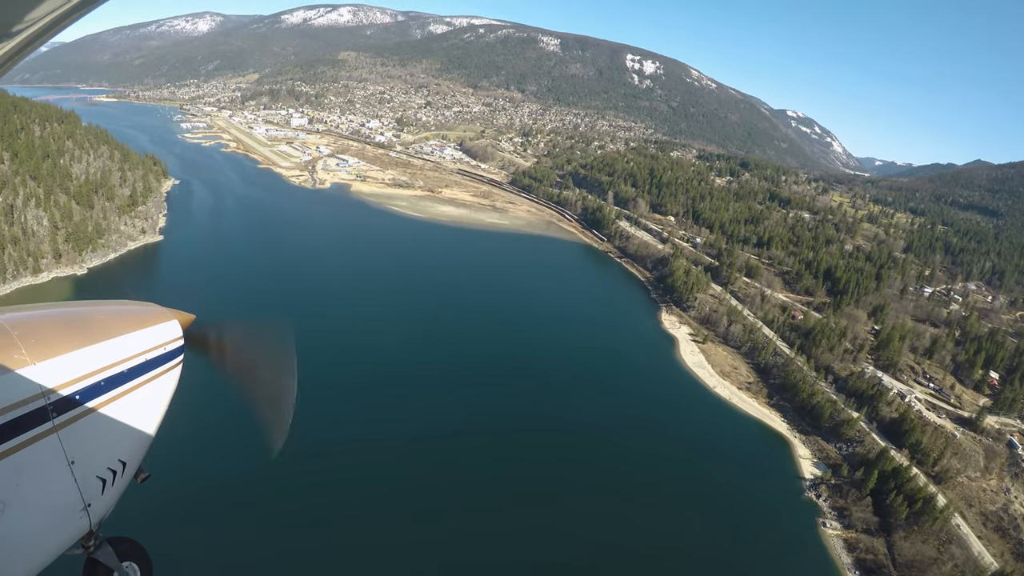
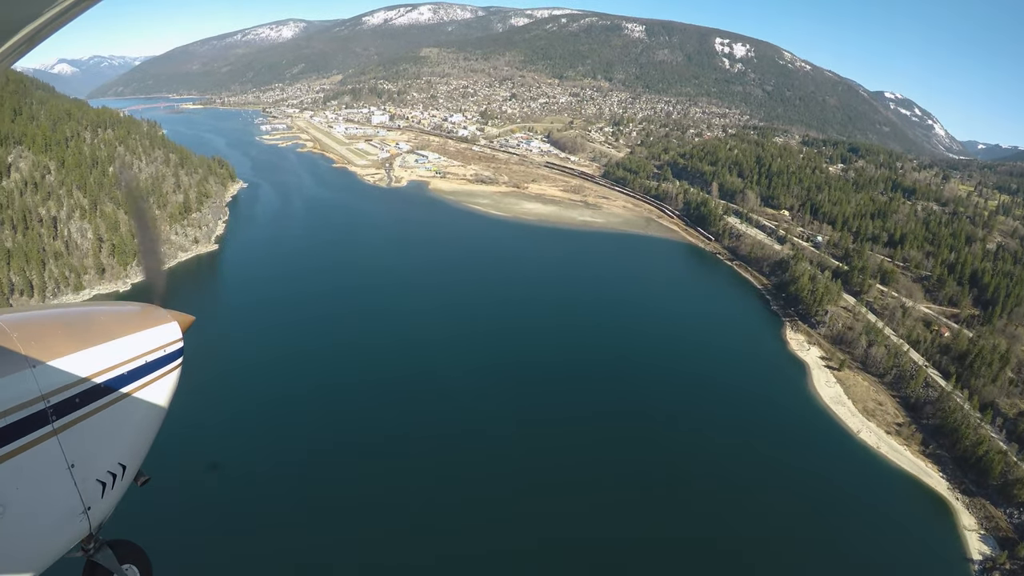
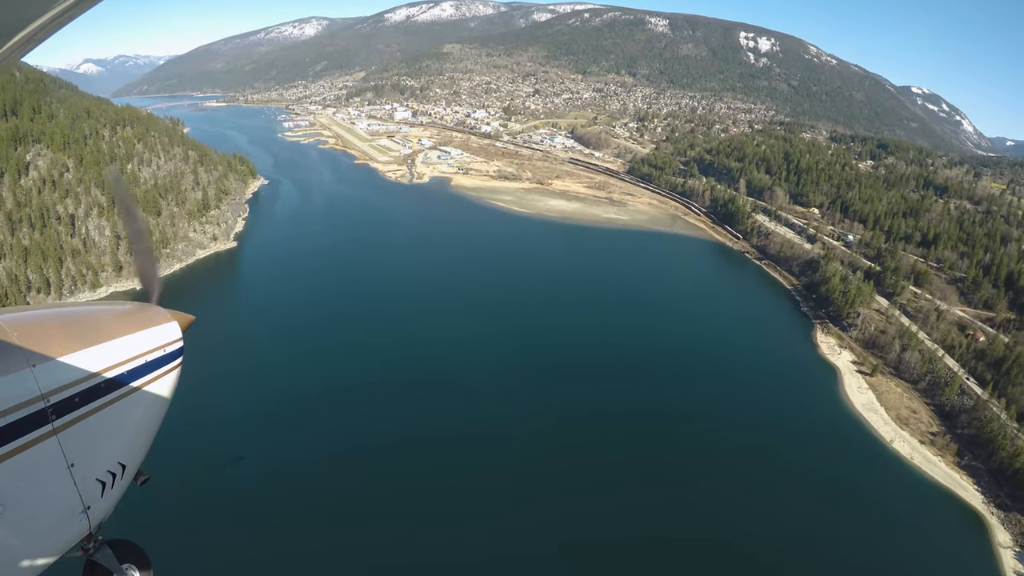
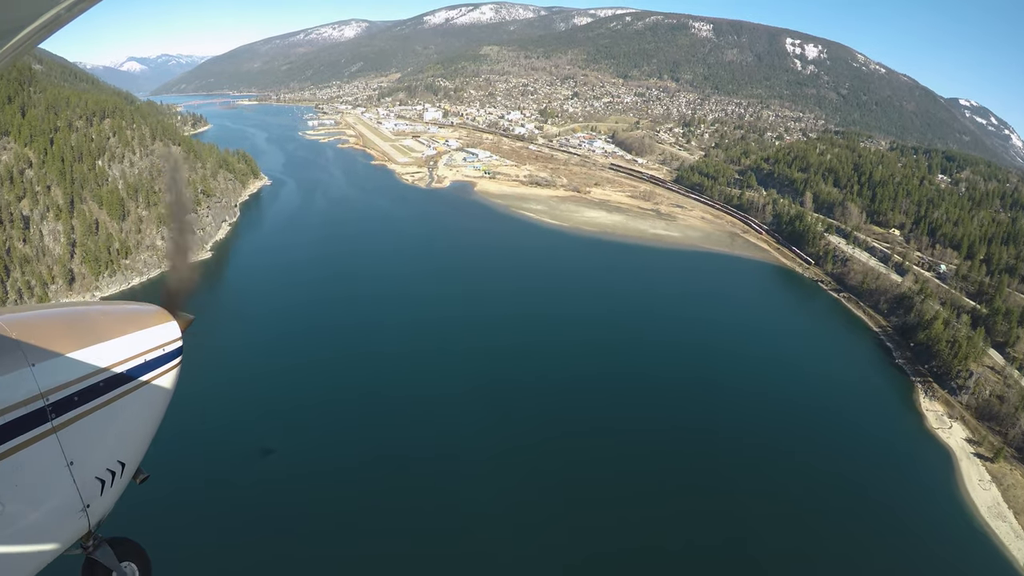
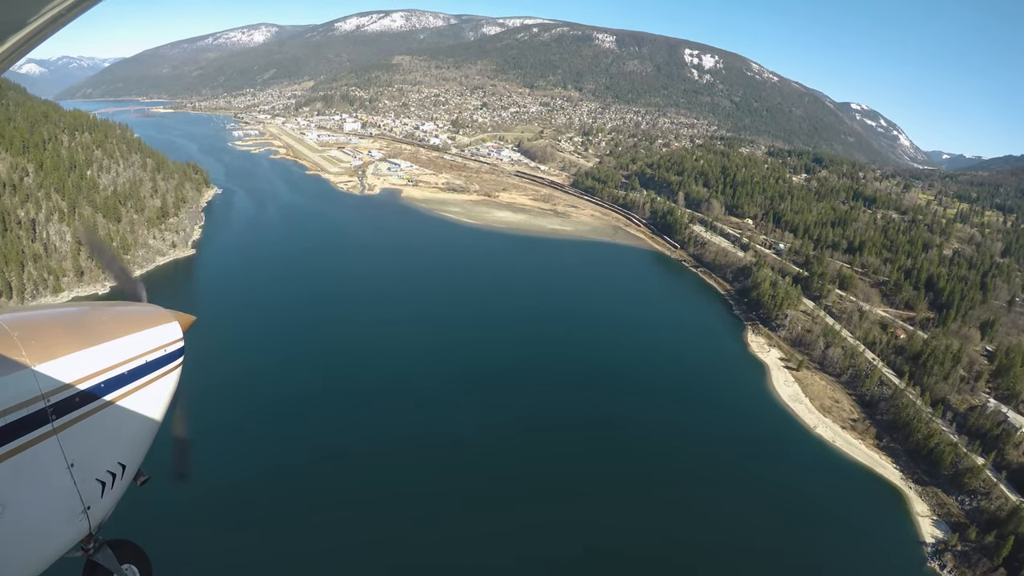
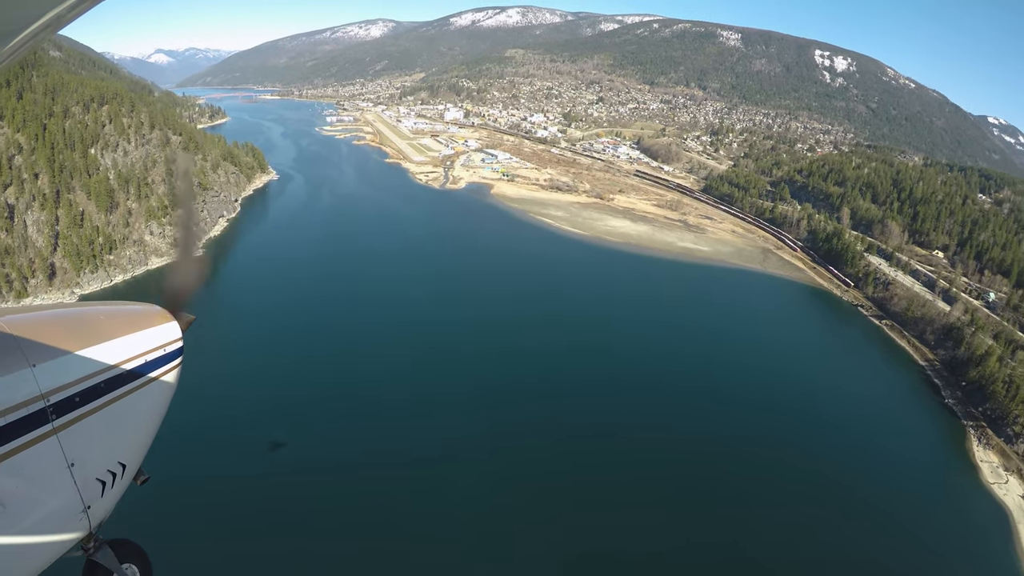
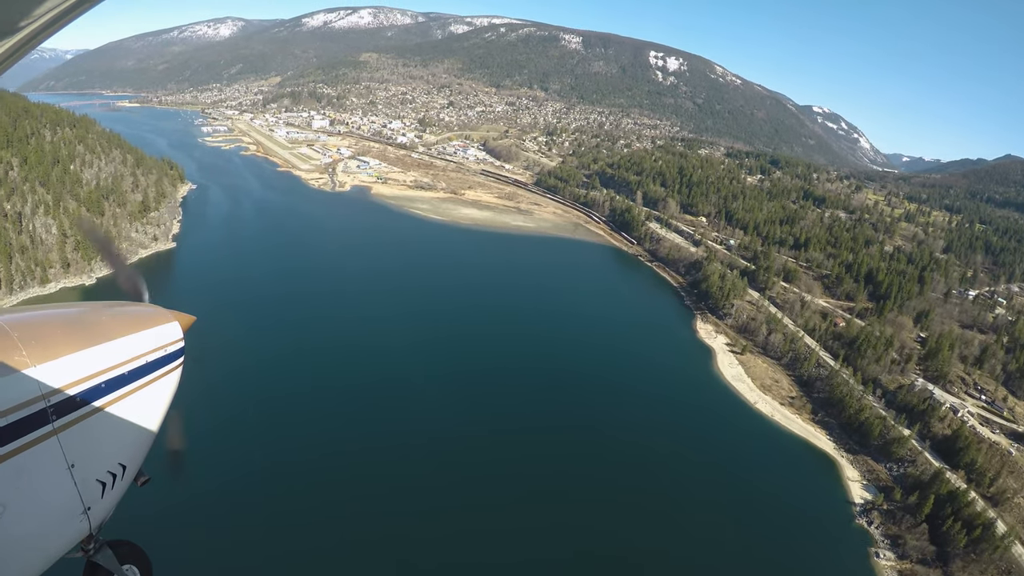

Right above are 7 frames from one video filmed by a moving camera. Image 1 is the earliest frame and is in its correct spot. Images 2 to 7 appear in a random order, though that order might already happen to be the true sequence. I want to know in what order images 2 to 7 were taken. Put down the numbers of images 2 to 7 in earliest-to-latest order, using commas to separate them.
7, 5, 2, 3, 4, 6
